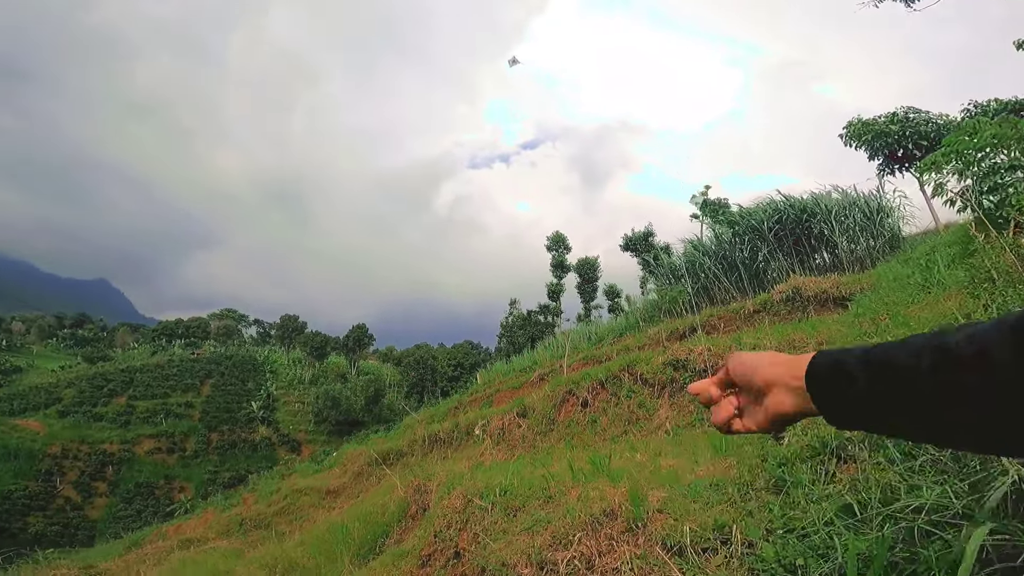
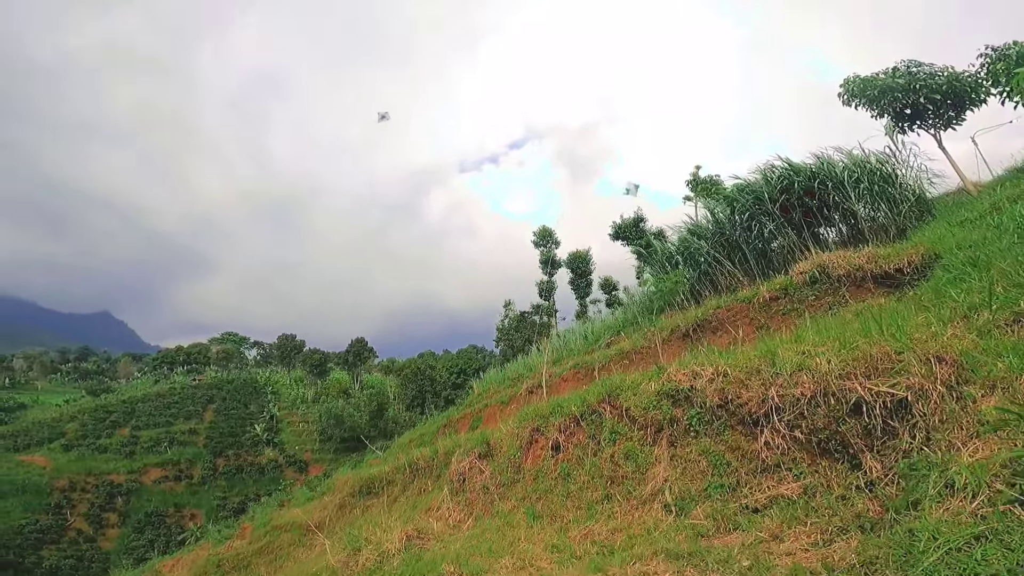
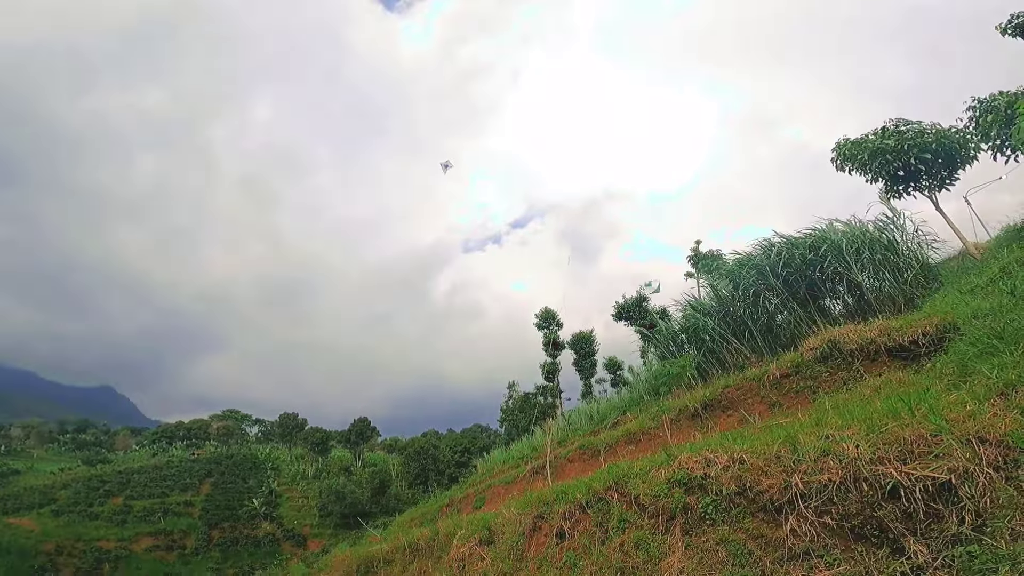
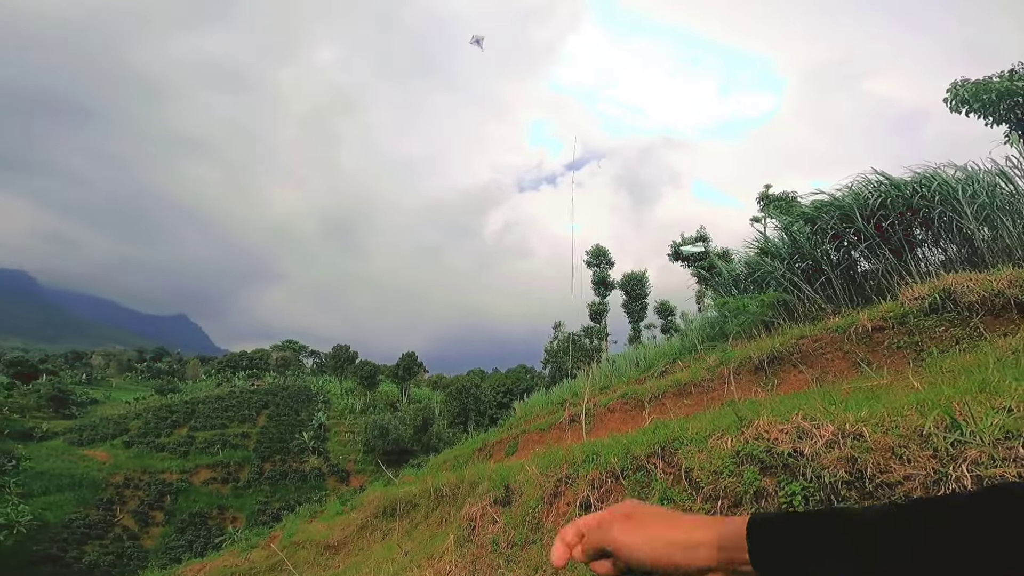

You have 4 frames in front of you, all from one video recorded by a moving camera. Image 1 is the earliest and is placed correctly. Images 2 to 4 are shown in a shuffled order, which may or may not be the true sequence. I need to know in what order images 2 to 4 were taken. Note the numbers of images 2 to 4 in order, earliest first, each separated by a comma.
2, 3, 4
